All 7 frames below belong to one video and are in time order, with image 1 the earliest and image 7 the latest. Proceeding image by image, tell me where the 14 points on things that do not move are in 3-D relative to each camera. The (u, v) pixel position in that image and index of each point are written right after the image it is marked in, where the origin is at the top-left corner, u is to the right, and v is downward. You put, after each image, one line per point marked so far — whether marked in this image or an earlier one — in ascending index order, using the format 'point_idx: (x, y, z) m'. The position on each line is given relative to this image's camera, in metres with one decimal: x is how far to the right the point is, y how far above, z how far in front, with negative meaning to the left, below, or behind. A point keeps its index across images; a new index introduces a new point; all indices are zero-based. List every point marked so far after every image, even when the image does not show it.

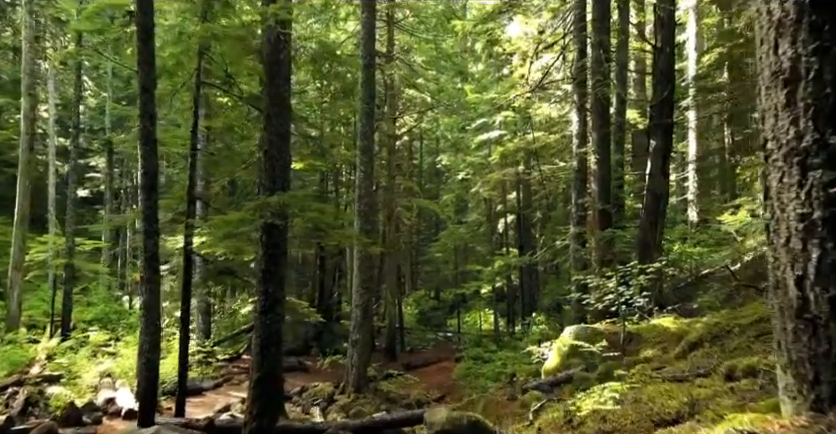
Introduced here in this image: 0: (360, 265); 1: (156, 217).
0: (-1.5, -1.3, +17.7) m
1: (-3.7, 0.0, +9.9) m
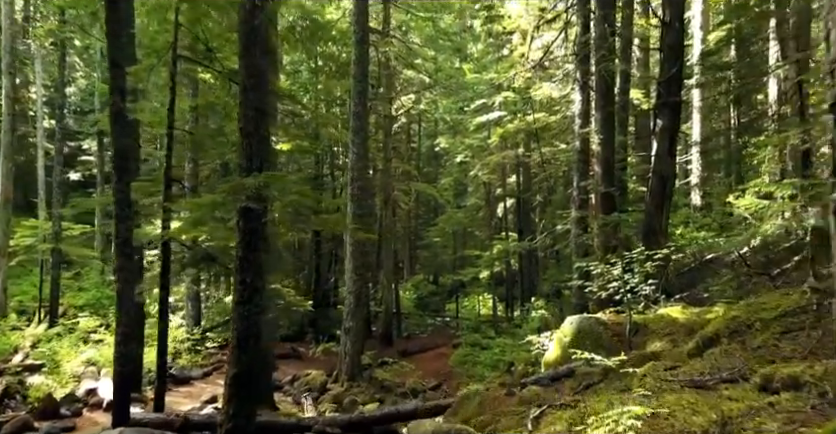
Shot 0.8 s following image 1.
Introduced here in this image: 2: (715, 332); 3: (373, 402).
0: (-1.6, -0.9, +17.0) m
1: (-3.8, +0.2, +9.3) m
2: (+3.2, -1.3, +7.5) m
3: (-1.0, -4.1, +15.8) m
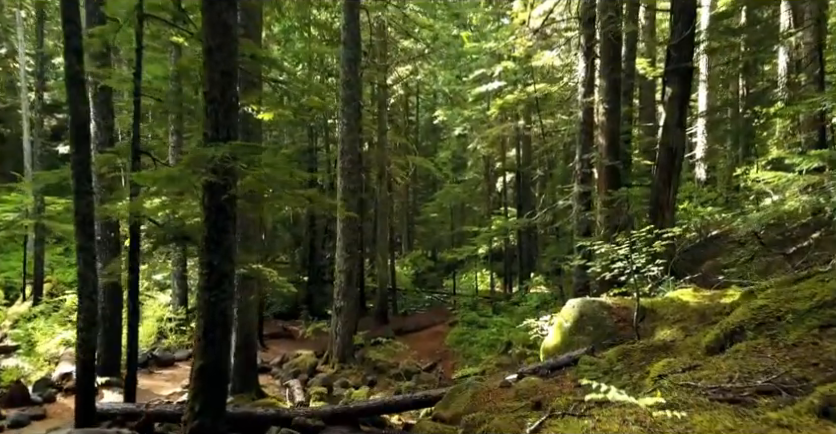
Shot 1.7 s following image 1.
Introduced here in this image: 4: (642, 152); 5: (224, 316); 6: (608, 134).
0: (-1.7, -0.3, +16.3) m
1: (-3.9, +0.5, +8.5) m
2: (+3.1, -1.0, +6.7) m
3: (-1.1, -3.6, +15.1) m
4: (+6.0, +1.8, +19.3) m
5: (-1.9, -1.0, +7.0) m
6: (+3.3, +1.5, +12.5) m
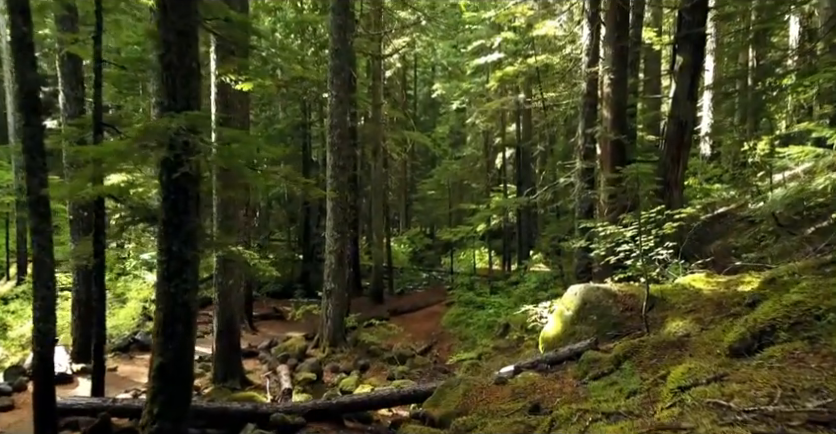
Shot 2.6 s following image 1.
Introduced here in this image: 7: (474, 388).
0: (-1.9, +0.2, +15.5) m
1: (-4.0, +0.7, +7.7) m
2: (+2.9, -0.9, +6.0) m
3: (-1.3, -3.1, +14.4) m
4: (+5.9, +2.3, +18.4) m
5: (-2.0, -0.8, +6.3) m
6: (+3.2, +1.8, +11.6) m
7: (+0.6, -1.7, +7.2) m
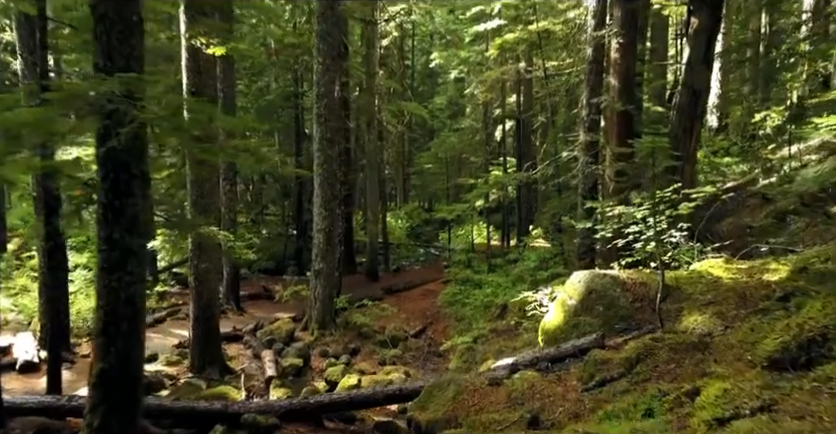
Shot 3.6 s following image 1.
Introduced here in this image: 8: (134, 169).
0: (-2.0, +0.7, +14.6) m
1: (-4.2, +0.9, +6.8) m
2: (+2.8, -0.7, +5.1) m
3: (-1.4, -2.7, +13.7) m
4: (+5.8, +2.9, +17.5) m
5: (-2.2, -0.7, +5.4) m
6: (+3.0, +2.1, +10.7) m
7: (+0.4, -1.6, +6.4) m
8: (-2.1, +0.4, +5.3) m
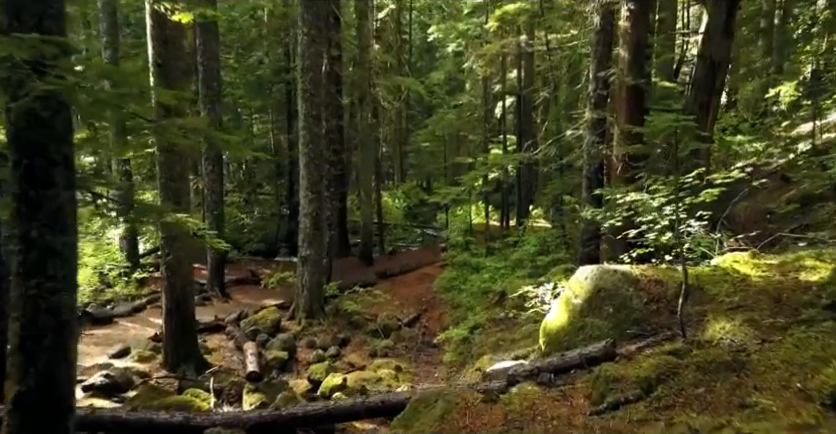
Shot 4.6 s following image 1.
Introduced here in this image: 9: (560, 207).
0: (-2.1, +1.0, +13.7) m
1: (-4.3, +1.0, +5.9) m
2: (+2.7, -0.7, +4.2) m
3: (-1.5, -2.3, +12.9) m
4: (+5.7, +3.4, +16.5) m
5: (-2.3, -0.6, +4.6) m
6: (+2.9, +2.4, +9.7) m
7: (+0.3, -1.5, +5.6) m
8: (-2.3, +0.4, +4.4) m
9: (+3.9, +0.3, +19.4) m
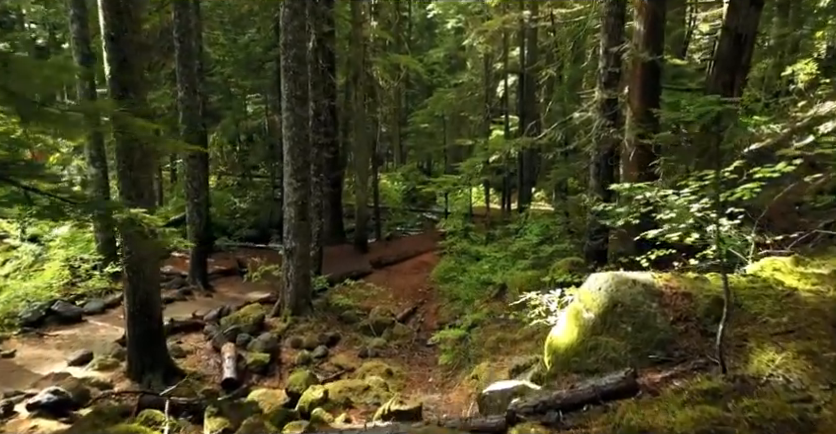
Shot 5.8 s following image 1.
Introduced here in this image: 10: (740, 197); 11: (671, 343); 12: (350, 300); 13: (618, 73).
0: (-2.2, +1.2, +12.6) m
1: (-4.4, +1.0, +4.8) m
2: (+2.5, -0.8, +3.2) m
3: (-1.7, -2.2, +11.9) m
4: (+5.5, +3.6, +15.3) m
5: (-2.5, -0.7, +3.5) m
6: (+2.8, +2.4, +8.6) m
7: (+0.2, -1.5, +4.6) m
8: (-2.4, +0.3, +3.4) m
9: (+3.8, +0.6, +18.3) m
10: (+2.5, +0.2, +5.6) m
11: (+1.9, -0.9, +5.3) m
12: (-1.4, -1.7, +14.7) m
13: (+2.7, +2.0, +9.8) m
